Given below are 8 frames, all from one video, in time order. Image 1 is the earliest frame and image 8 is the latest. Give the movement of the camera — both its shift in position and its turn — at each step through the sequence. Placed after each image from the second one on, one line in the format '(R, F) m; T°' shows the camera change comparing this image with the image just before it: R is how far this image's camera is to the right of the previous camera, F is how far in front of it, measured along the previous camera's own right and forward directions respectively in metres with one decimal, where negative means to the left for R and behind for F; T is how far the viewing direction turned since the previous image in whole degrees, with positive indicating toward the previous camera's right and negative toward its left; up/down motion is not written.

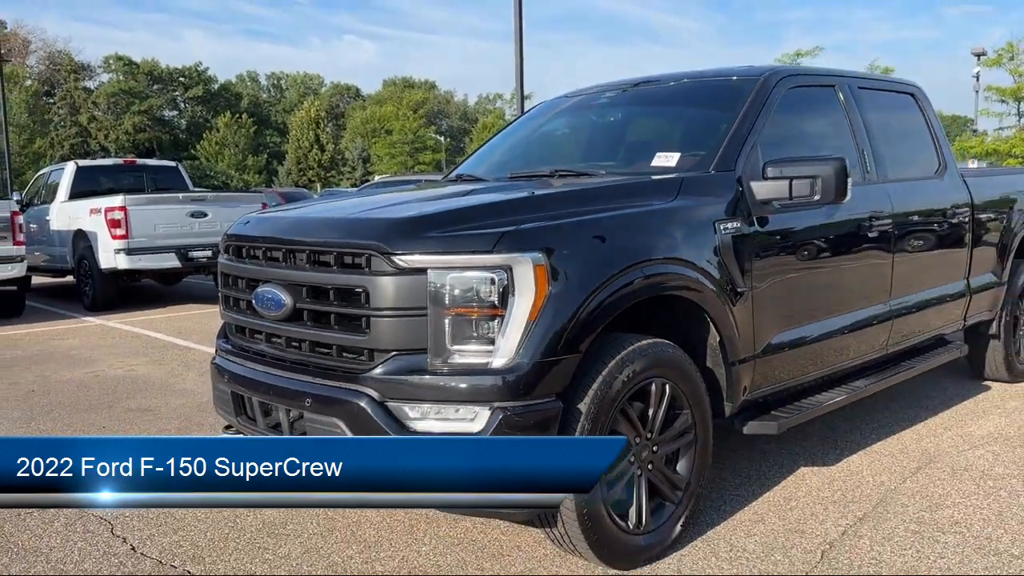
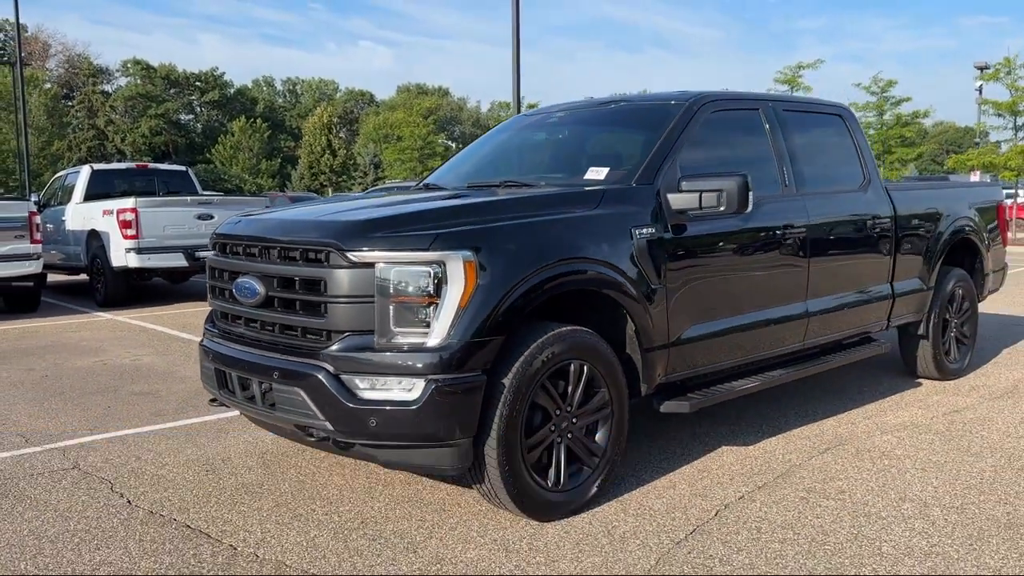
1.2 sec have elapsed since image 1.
(+0.3, -0.6) m; -1°
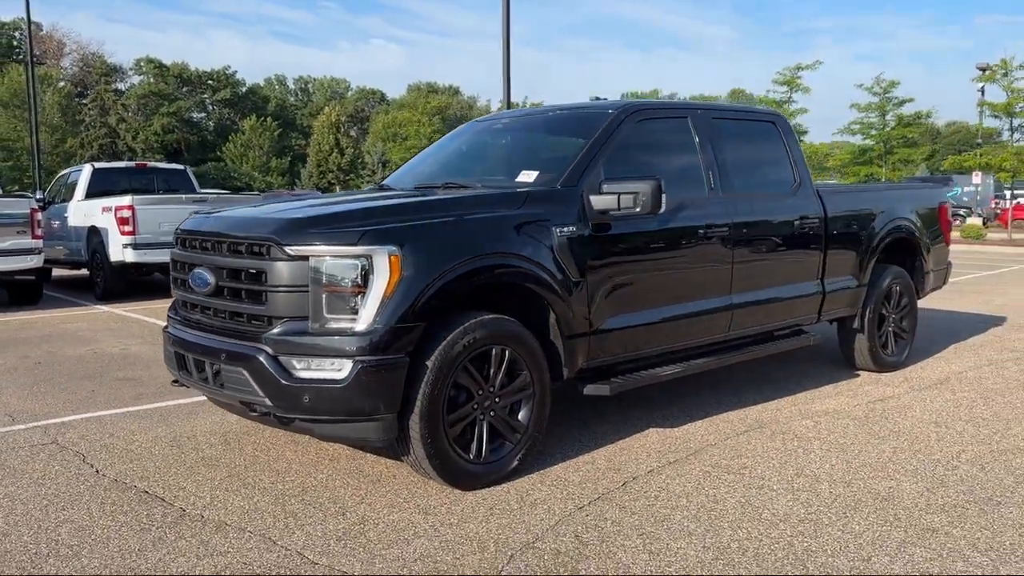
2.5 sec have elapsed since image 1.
(+0.4, -0.4) m; -1°
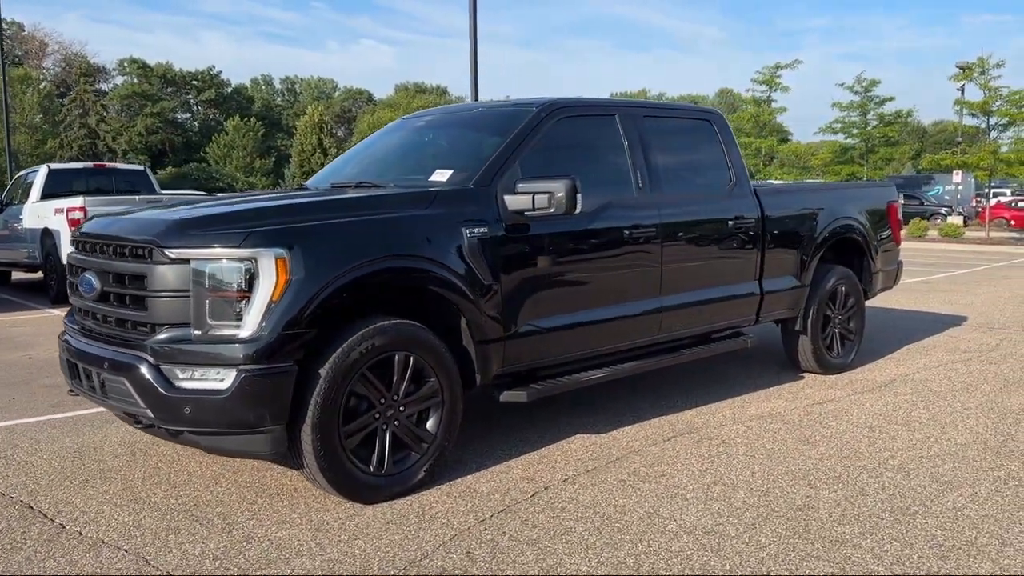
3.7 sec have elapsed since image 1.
(+0.4, +0.2) m; +1°
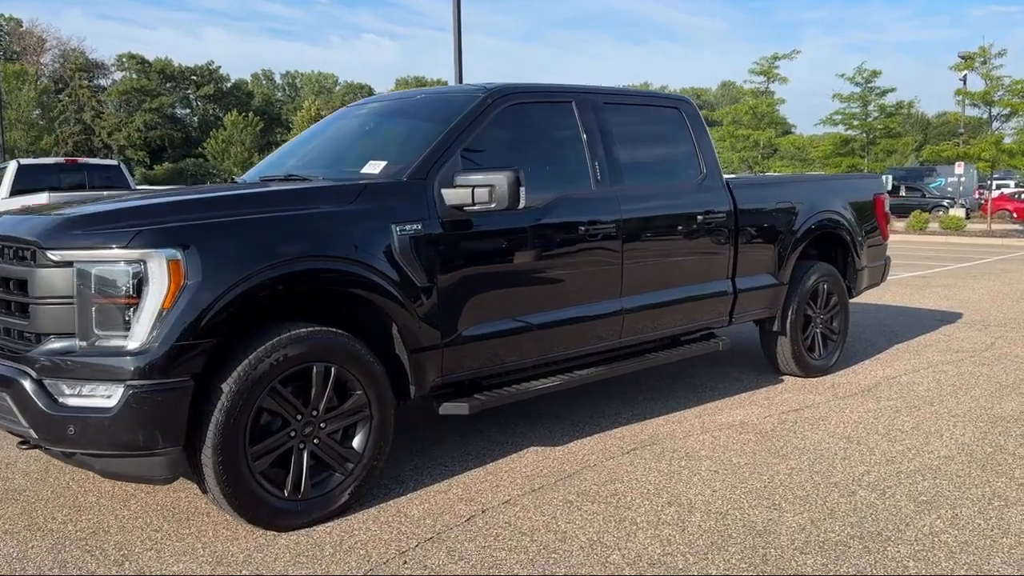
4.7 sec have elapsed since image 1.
(+0.3, +0.4) m; 0°
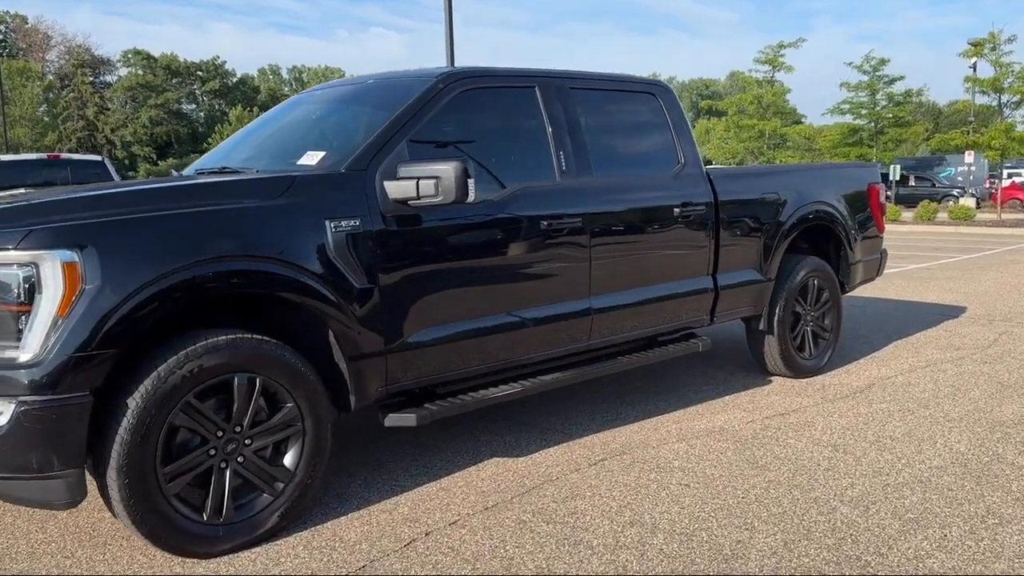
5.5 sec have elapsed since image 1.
(+0.3, +0.3) m; -1°
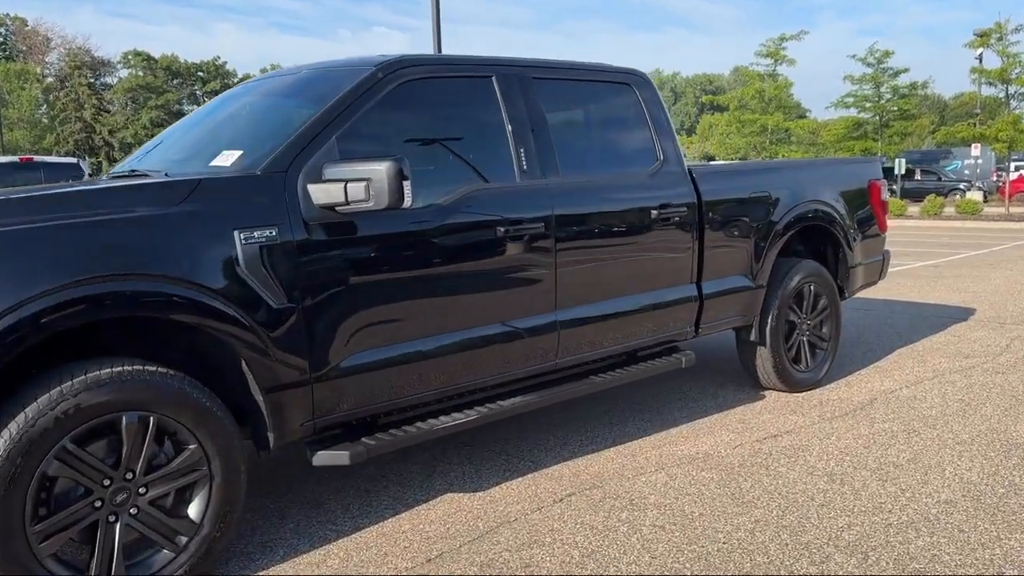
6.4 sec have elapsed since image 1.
(+0.2, +0.5) m; 0°
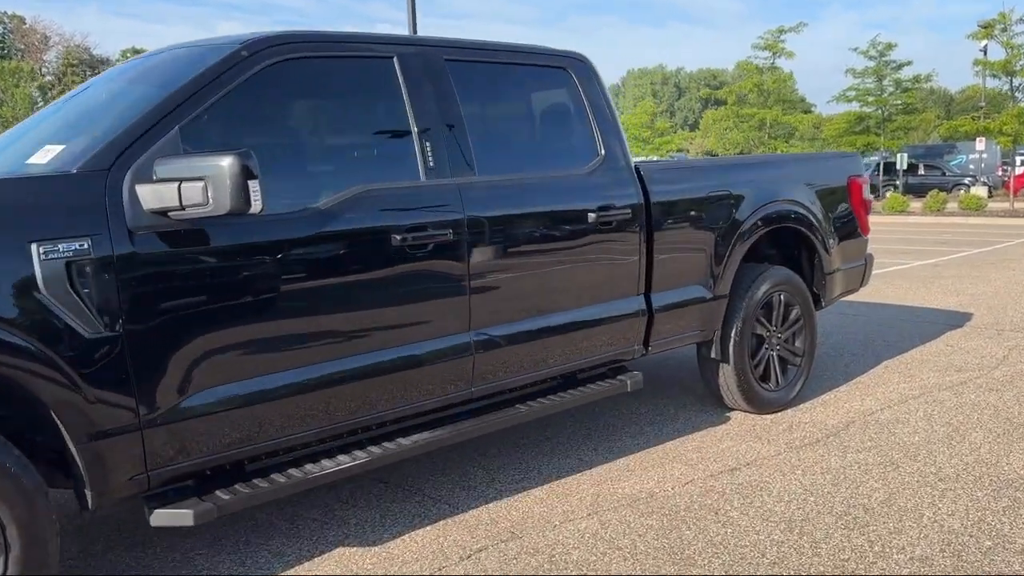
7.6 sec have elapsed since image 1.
(+0.4, +0.6) m; 0°
